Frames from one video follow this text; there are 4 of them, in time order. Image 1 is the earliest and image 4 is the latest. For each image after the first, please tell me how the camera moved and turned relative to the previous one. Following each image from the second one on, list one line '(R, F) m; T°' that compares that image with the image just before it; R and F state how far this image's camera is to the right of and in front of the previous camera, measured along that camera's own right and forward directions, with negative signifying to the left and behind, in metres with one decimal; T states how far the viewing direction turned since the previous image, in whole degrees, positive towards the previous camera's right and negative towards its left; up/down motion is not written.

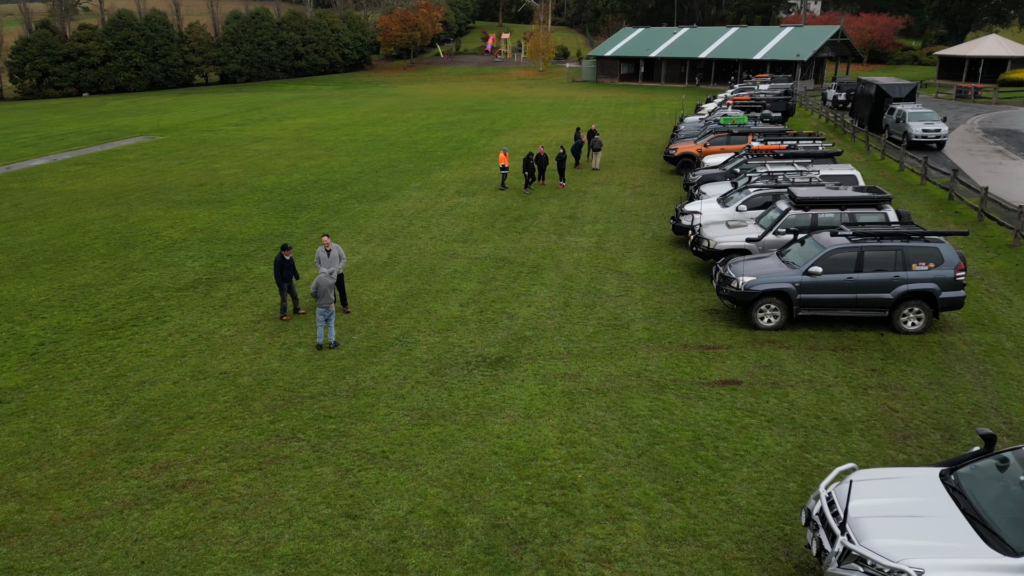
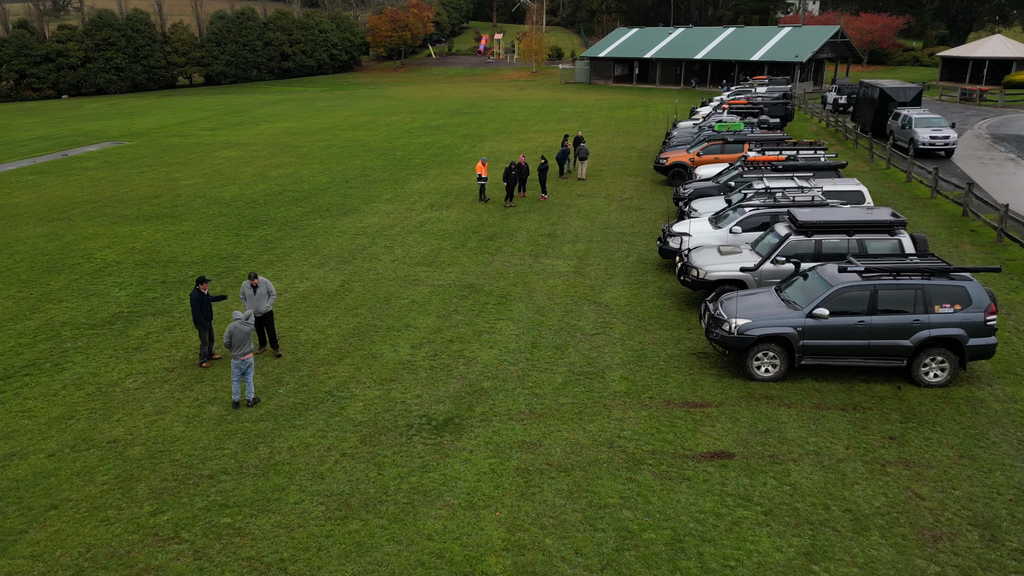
(+0.7, +1.9) m; 0°
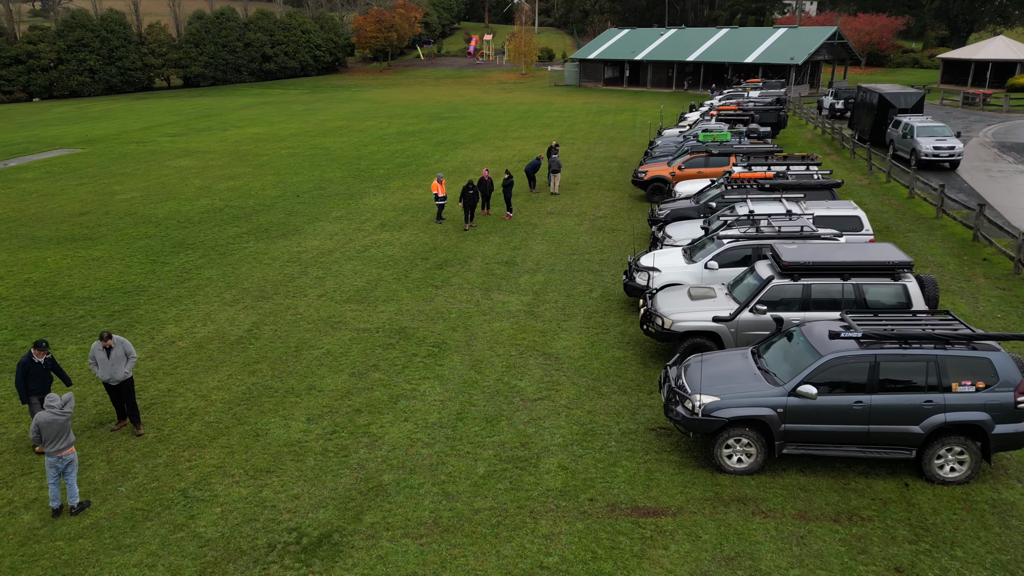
(+1.2, +2.3) m; 0°
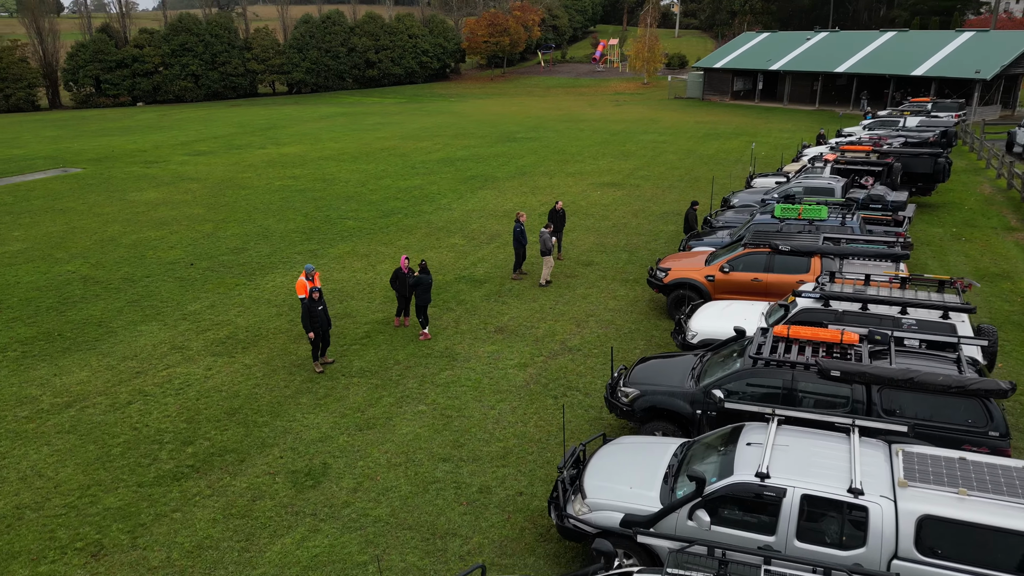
(+4.3, +9.0) m; -11°
